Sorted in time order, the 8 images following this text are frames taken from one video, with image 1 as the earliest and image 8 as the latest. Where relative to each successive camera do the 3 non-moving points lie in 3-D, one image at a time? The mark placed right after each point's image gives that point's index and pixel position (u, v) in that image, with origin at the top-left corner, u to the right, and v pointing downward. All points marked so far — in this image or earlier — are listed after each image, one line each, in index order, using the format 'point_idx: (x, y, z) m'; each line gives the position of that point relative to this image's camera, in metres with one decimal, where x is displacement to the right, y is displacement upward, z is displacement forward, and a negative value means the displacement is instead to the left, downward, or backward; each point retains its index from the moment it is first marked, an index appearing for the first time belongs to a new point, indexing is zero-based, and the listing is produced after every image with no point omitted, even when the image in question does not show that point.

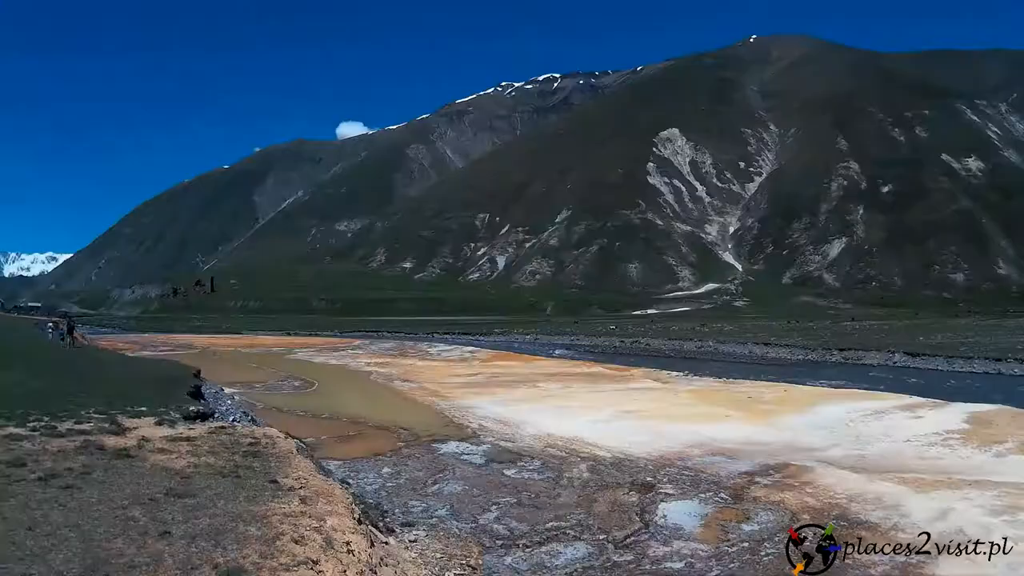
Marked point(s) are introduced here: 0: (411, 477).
0: (-2.5, -4.8, +17.8) m
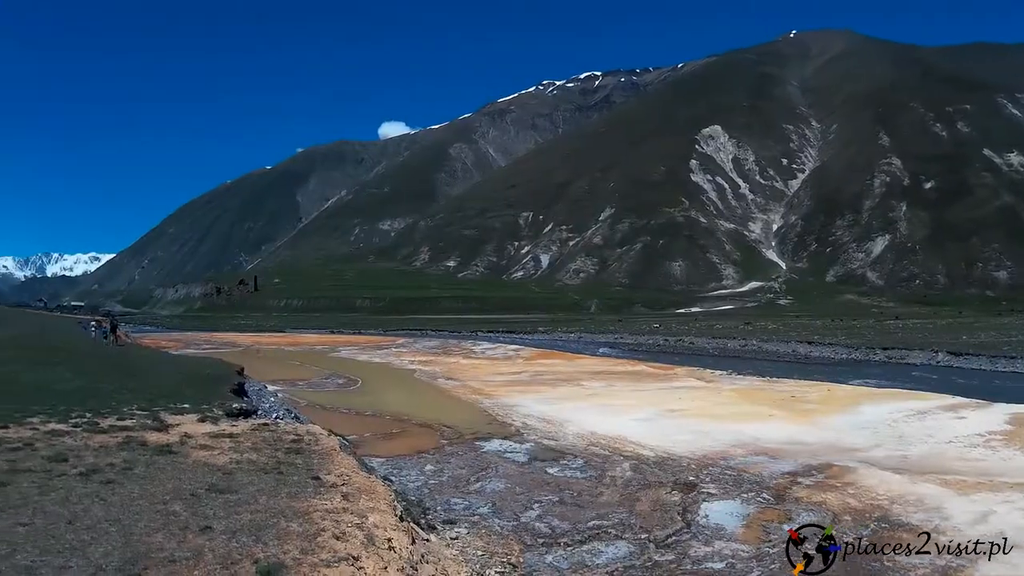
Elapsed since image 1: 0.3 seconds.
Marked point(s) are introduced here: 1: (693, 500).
0: (-1.5, -4.8, +18.1) m
1: (+4.2, -4.9, +16.2) m
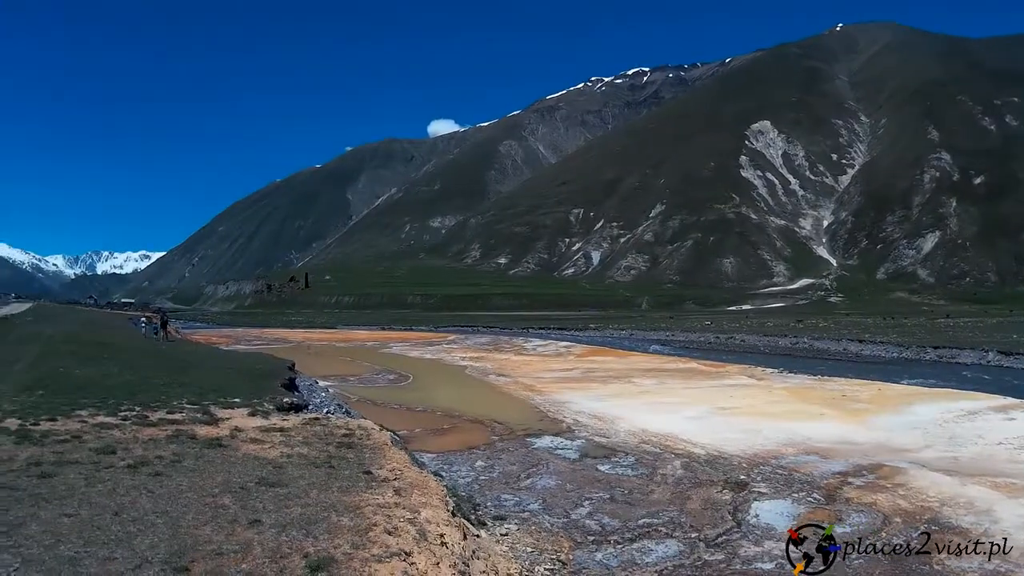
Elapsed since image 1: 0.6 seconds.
0: (-0.2, -4.8, +18.5) m
1: (+5.4, -4.9, +16.3) m
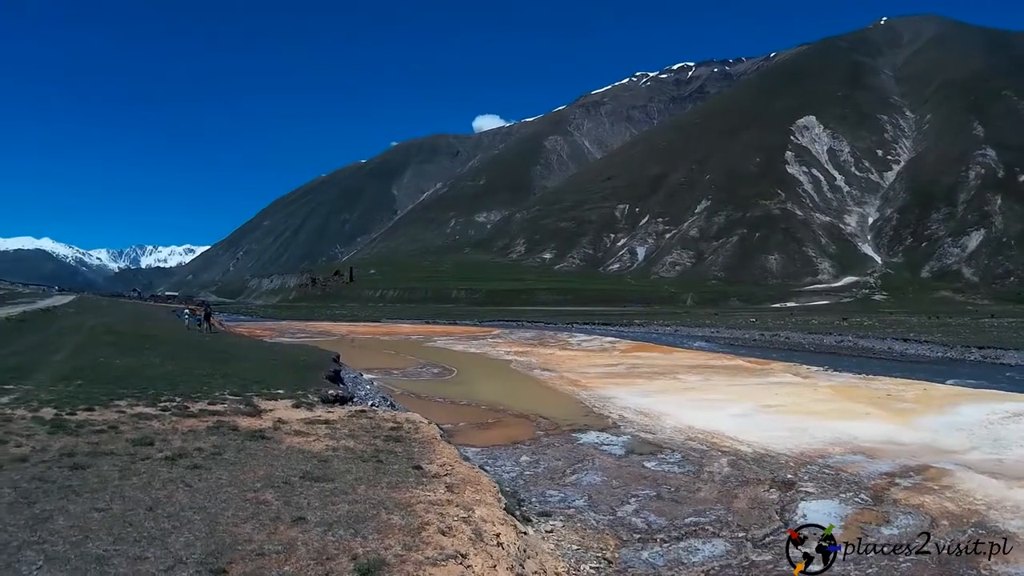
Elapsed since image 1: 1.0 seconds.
0: (+1.0, -4.7, +18.8) m
1: (+6.4, -4.8, +16.3) m
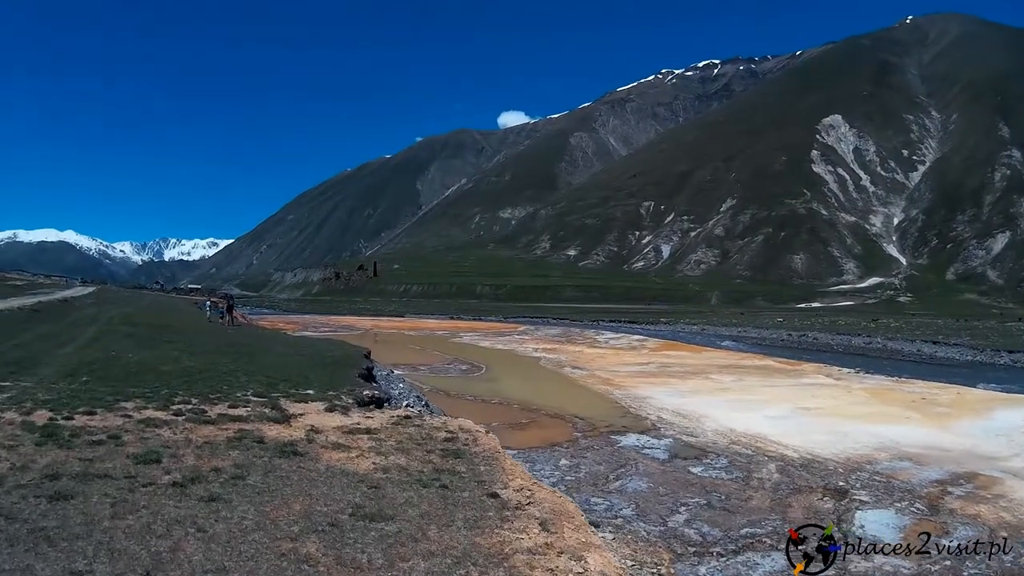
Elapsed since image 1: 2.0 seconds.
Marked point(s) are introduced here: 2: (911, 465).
0: (+2.0, -4.7, +18.4) m
1: (+7.4, -4.9, +15.8) m
2: (+11.0, -4.9, +19.5) m
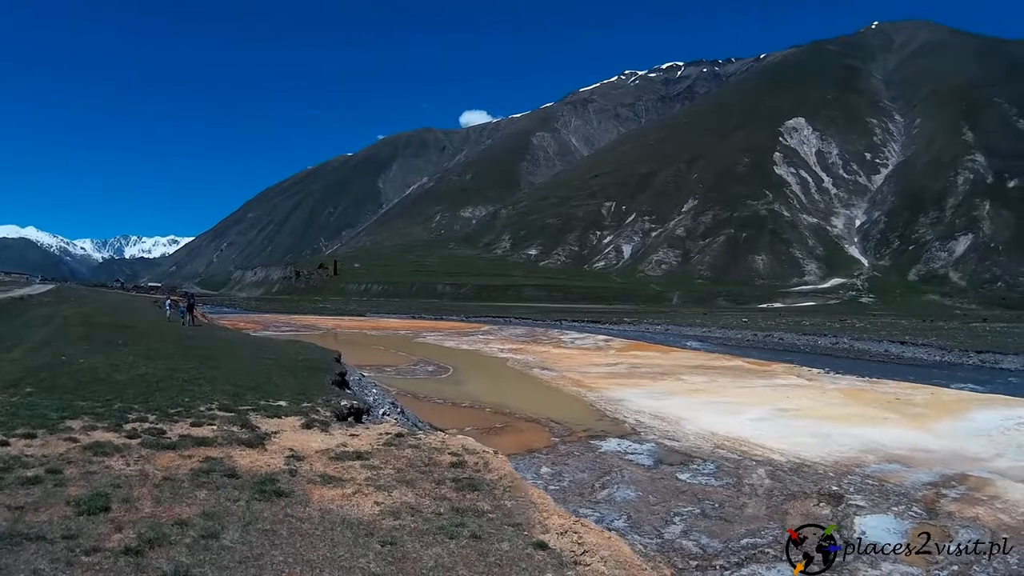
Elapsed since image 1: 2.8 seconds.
0: (+1.4, -4.5, +17.5) m
1: (+6.9, -4.8, +15.1) m
2: (+10.3, -4.8, +19.0) m
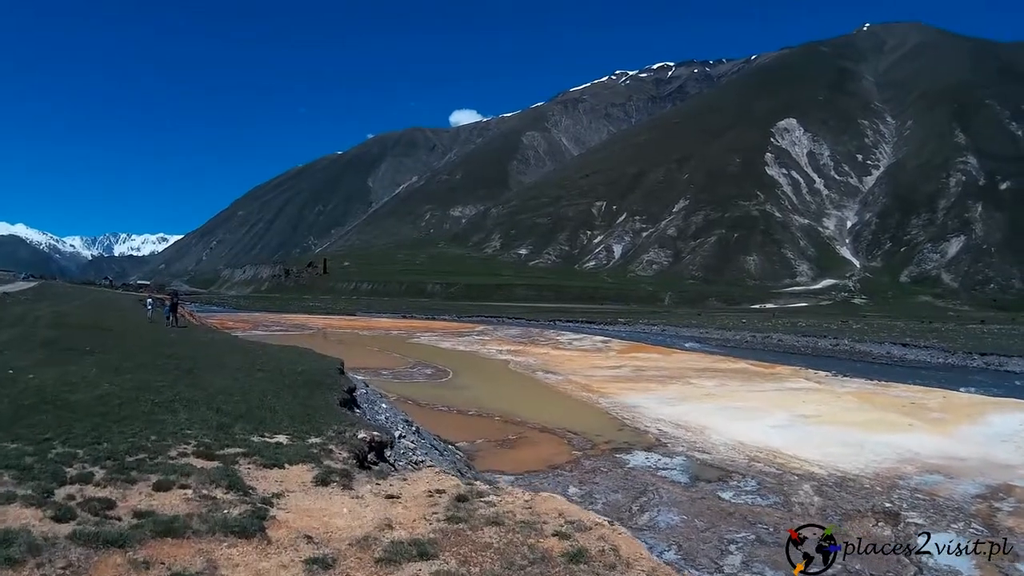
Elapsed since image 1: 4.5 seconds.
0: (+1.9, -4.5, +16.2) m
1: (+7.4, -4.8, +13.9) m
2: (+10.7, -4.9, +17.9) m
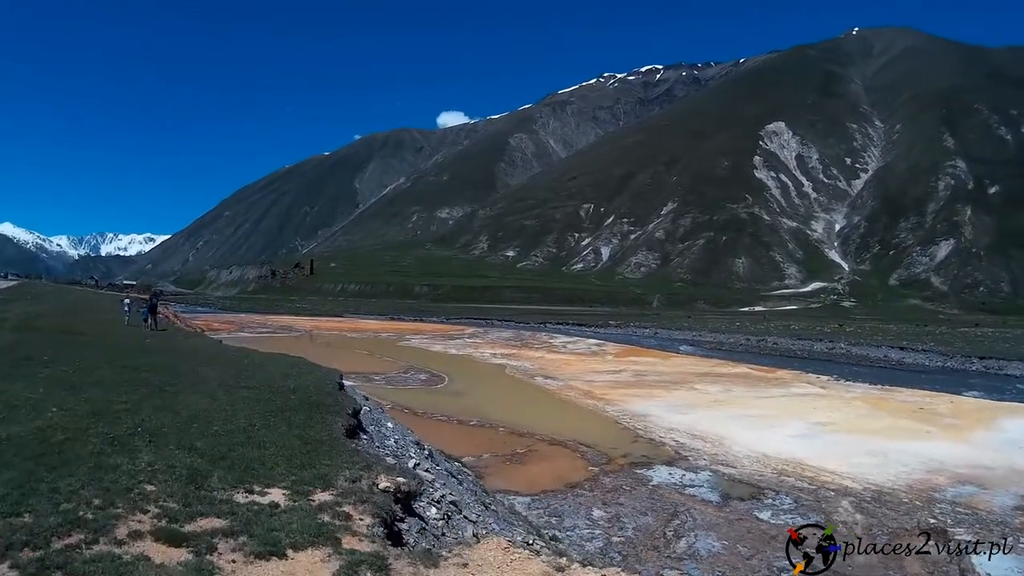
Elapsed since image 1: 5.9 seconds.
0: (+2.1, -4.6, +15.0) m
1: (+7.7, -4.8, +12.8) m
2: (+11.0, -4.9, +16.9) m
